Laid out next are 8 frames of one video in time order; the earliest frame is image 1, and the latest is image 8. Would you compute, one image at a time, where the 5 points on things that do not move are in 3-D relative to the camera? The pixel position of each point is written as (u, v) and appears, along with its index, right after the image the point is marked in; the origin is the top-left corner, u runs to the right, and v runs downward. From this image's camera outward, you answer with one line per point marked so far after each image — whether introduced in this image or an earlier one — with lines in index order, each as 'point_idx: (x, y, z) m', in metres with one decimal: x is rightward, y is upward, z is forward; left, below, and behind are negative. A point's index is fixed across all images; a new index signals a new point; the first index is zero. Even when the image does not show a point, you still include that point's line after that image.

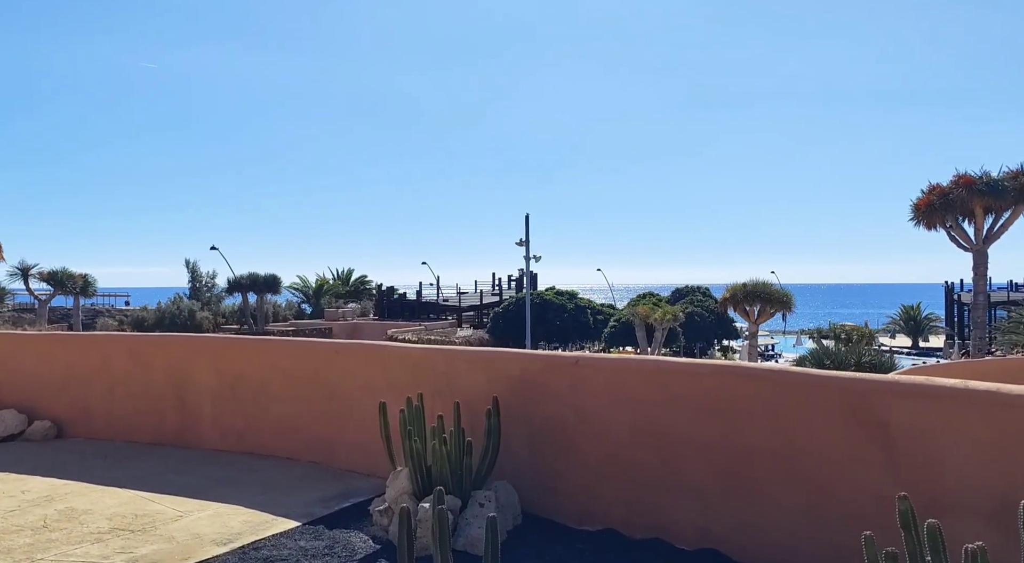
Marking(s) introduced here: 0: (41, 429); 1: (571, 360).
0: (-4.2, -1.3, +7.5) m
1: (+0.3, -0.4, +4.7) m
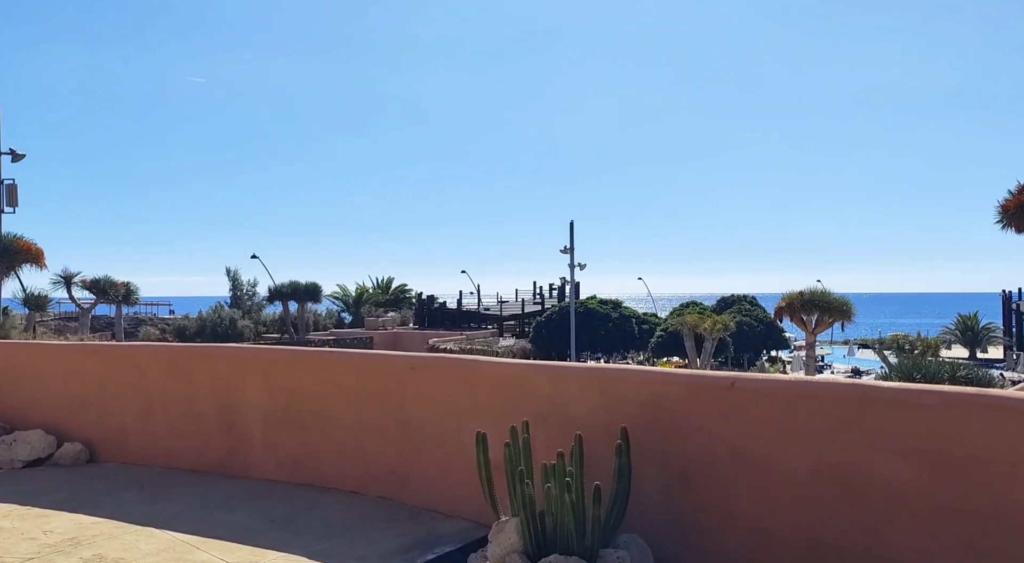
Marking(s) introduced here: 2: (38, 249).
0: (-3.5, -1.3, +6.6) m
1: (+0.9, -0.4, +3.7) m
2: (-9.9, +0.7, +17.7) m
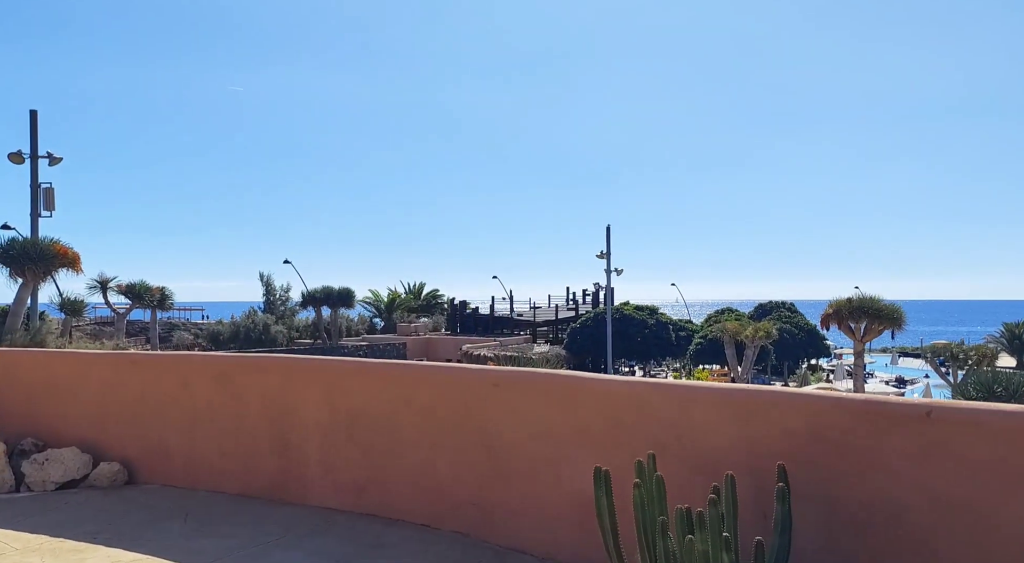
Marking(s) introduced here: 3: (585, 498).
0: (-2.9, -1.4, +6.0) m
1: (+1.4, -0.5, +2.9) m
2: (-8.9, +0.6, +17.3) m
3: (+0.4, -1.1, +4.2) m
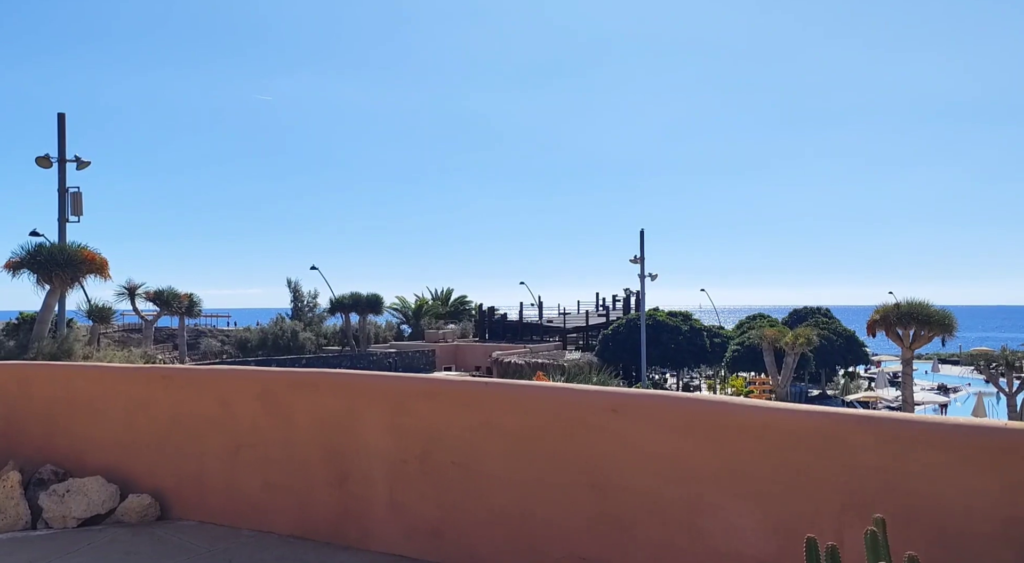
0: (-2.3, -1.4, +5.2) m
1: (+1.9, -0.4, +2.0) m
2: (-8.1, +0.4, +16.6) m
3: (+0.9, -1.1, +3.3) m
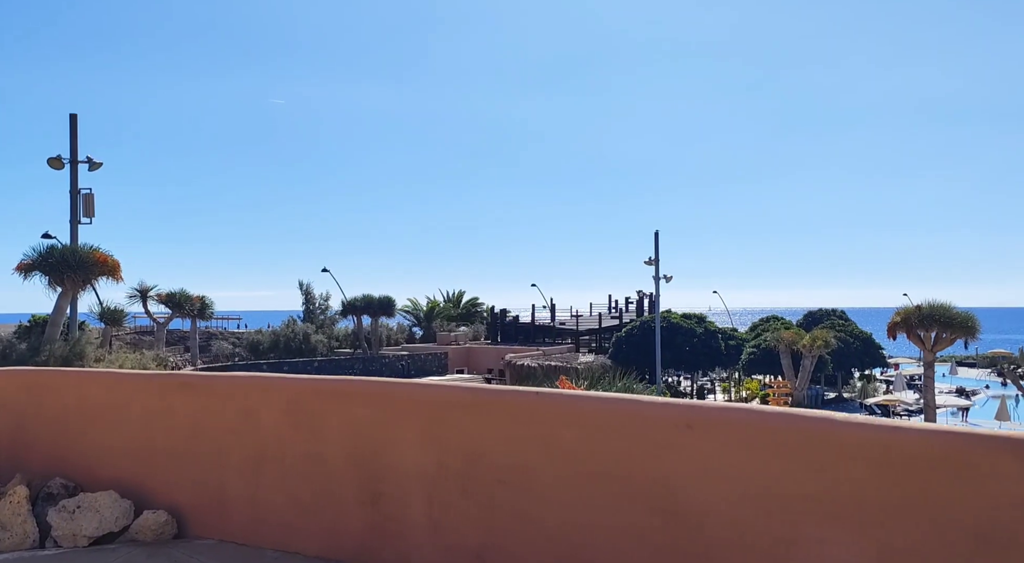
0: (-2.1, -1.4, +4.8) m
1: (+2.1, -0.4, +1.6) m
2: (-7.7, +0.4, +16.3) m
3: (+1.1, -1.1, +2.9) m
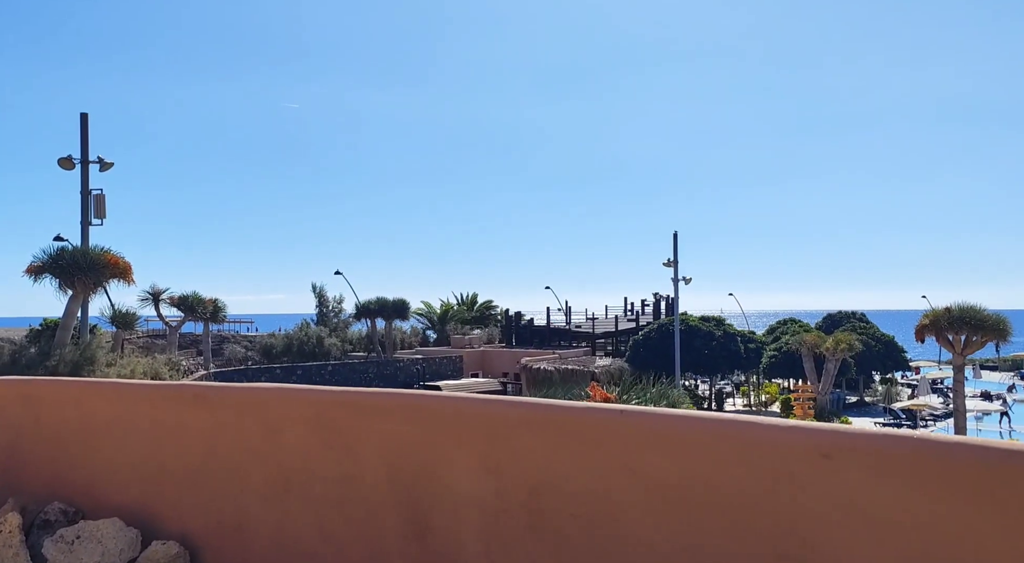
0: (-1.7, -1.4, +4.2) m
1: (+2.4, -0.4, +0.9) m
2: (-7.2, +0.4, +15.8) m
3: (+1.4, -1.0, +2.2) m
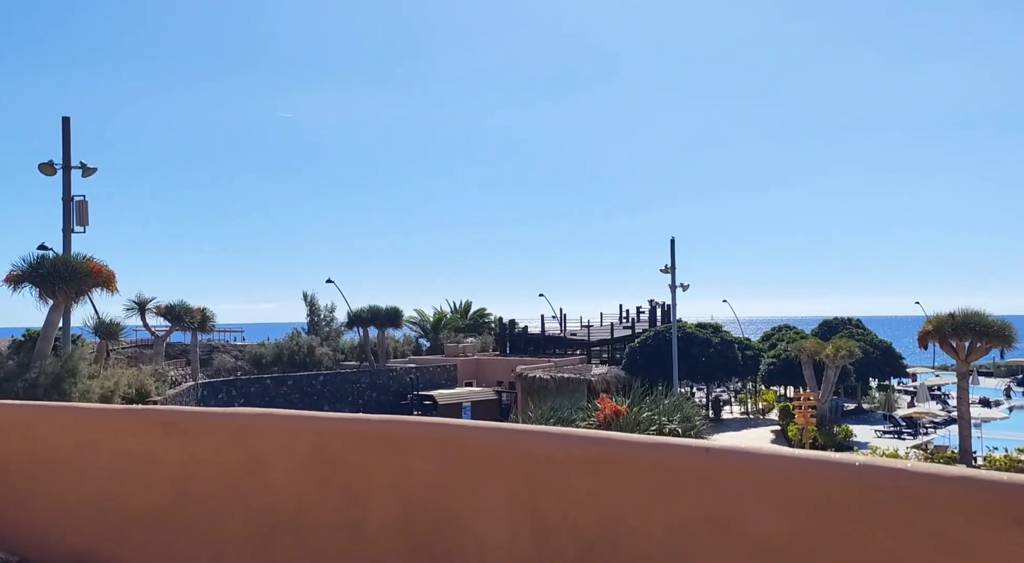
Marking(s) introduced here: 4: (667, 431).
0: (-1.6, -1.4, +3.5) m
1: (+2.5, -0.4, +0.3) m
2: (-7.2, +0.2, +15.0) m
3: (+1.5, -1.0, +1.6) m
4: (+2.1, -2.1, +11.7) m
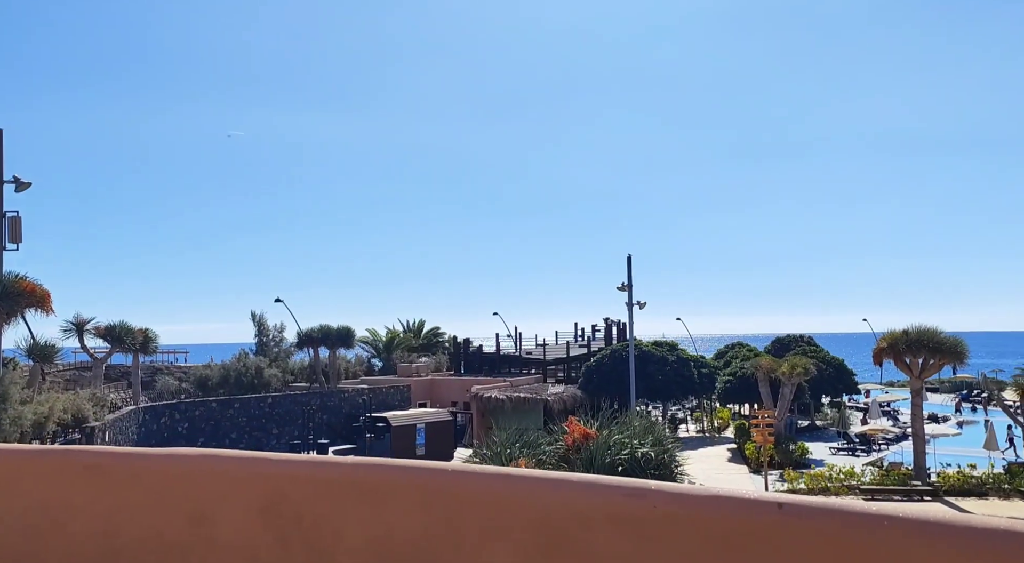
0: (-1.6, -1.5, +2.8) m
1: (+2.7, -0.4, -0.2) m
2: (-7.9, -0.1, +14.0) m
3: (+1.6, -1.1, +1.0) m
4: (+1.7, -2.3, +11.1) m
